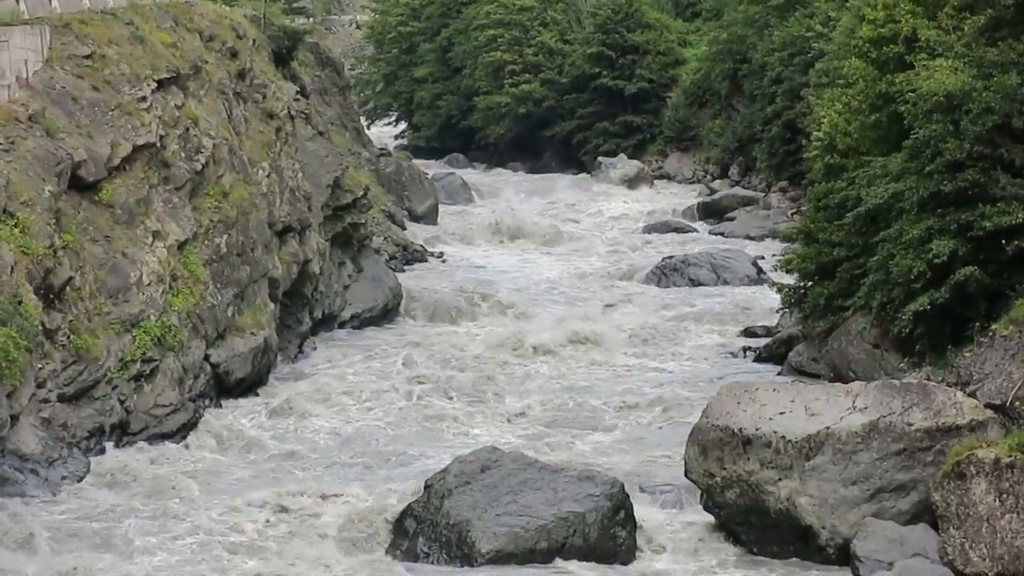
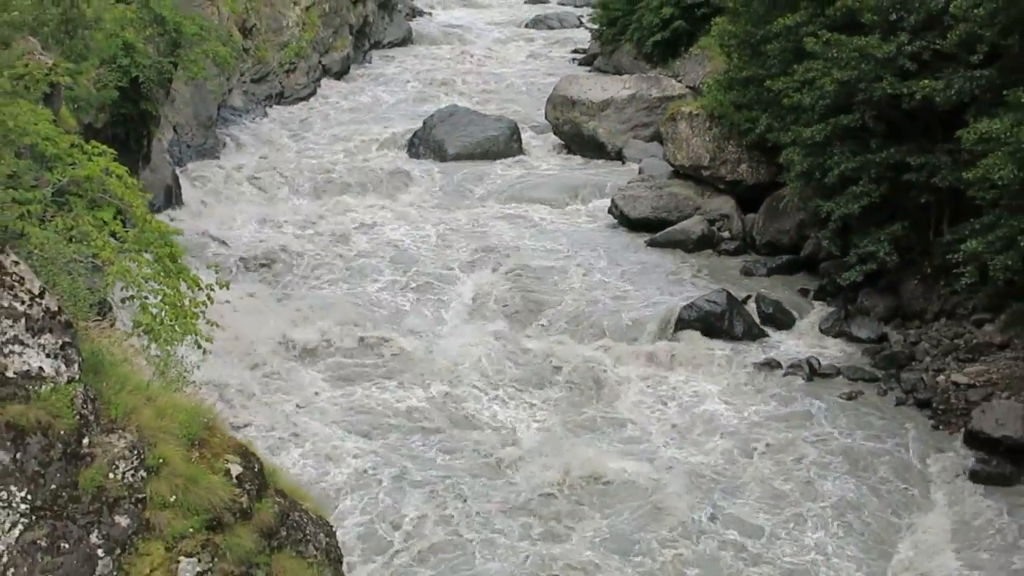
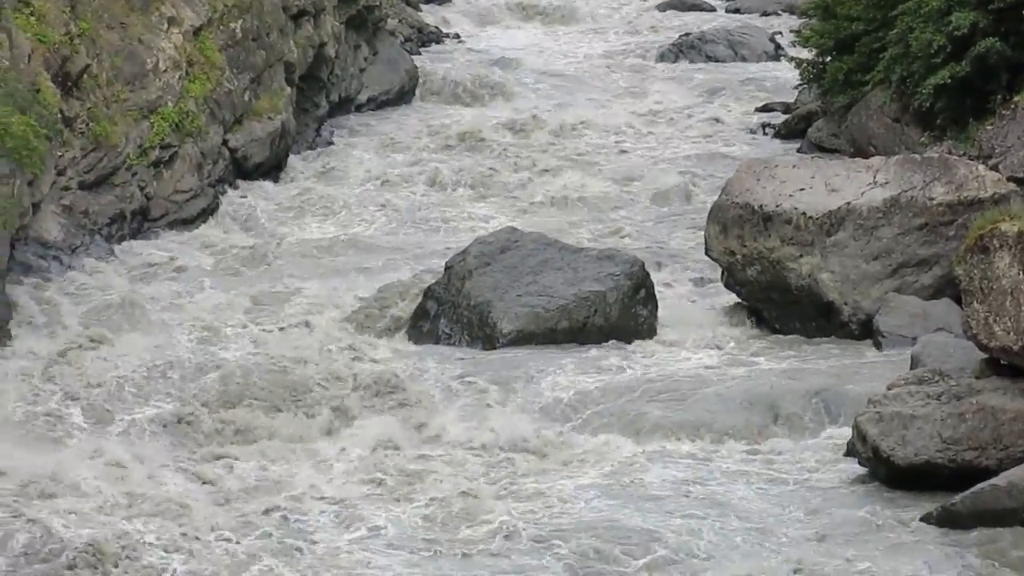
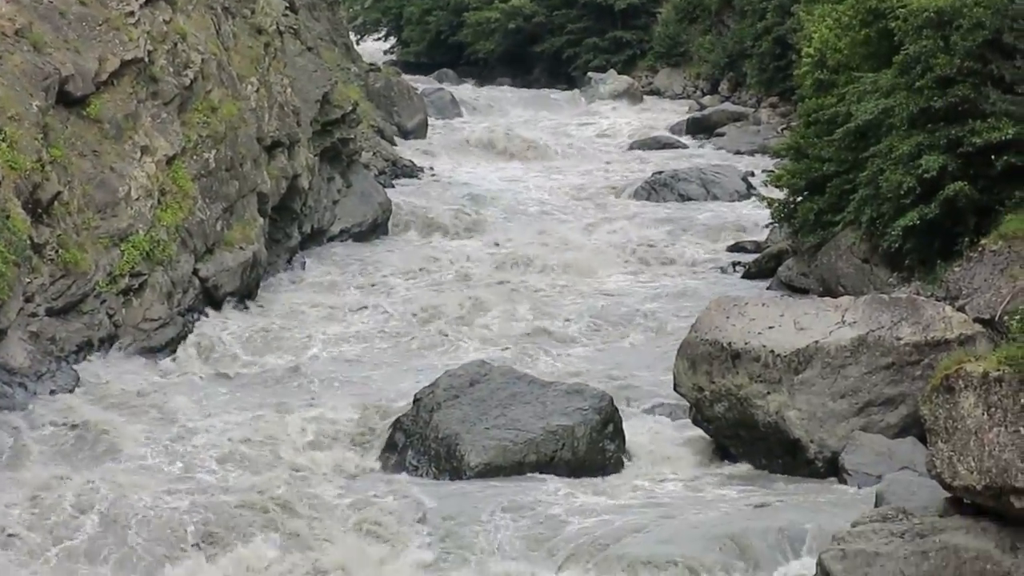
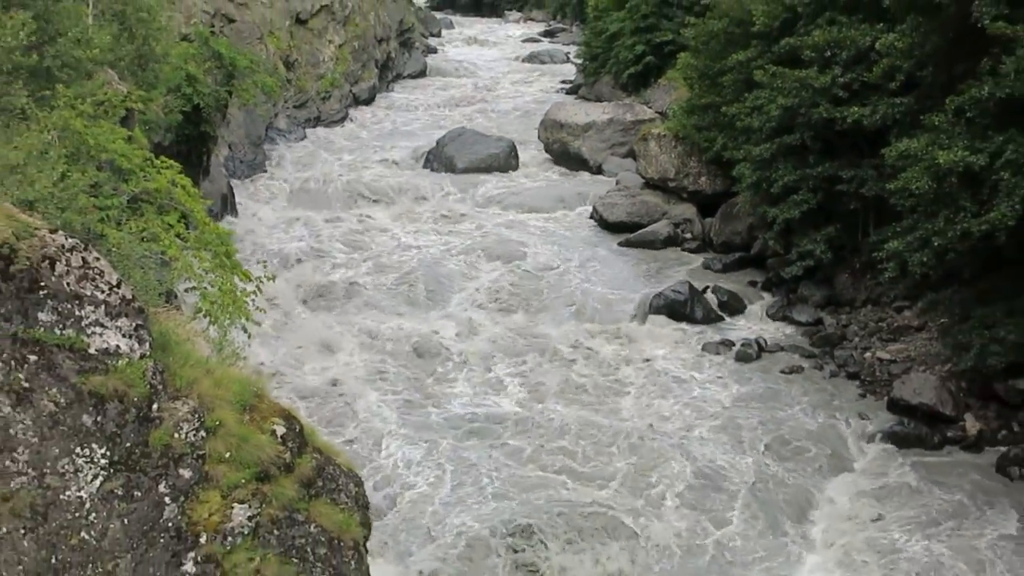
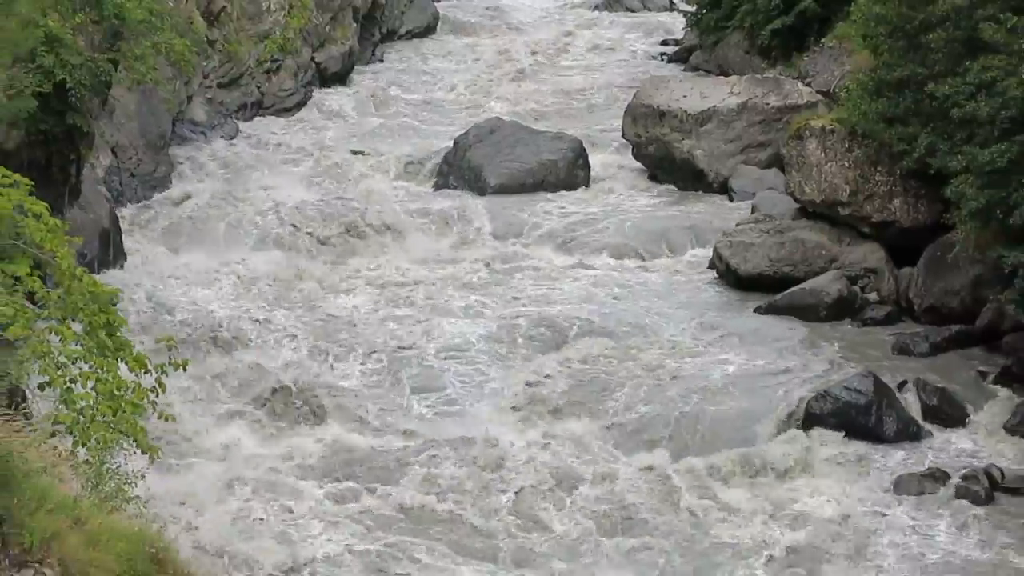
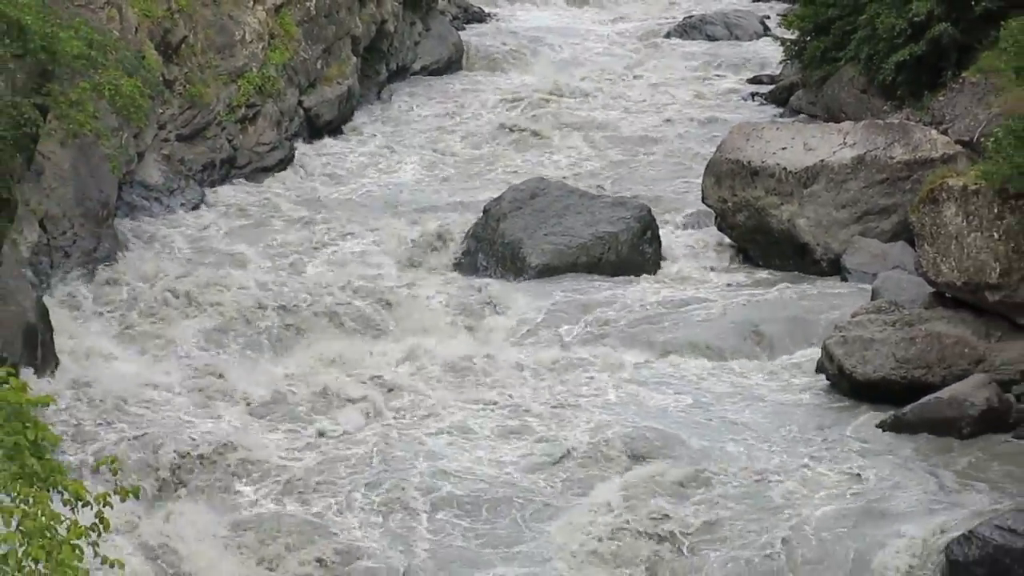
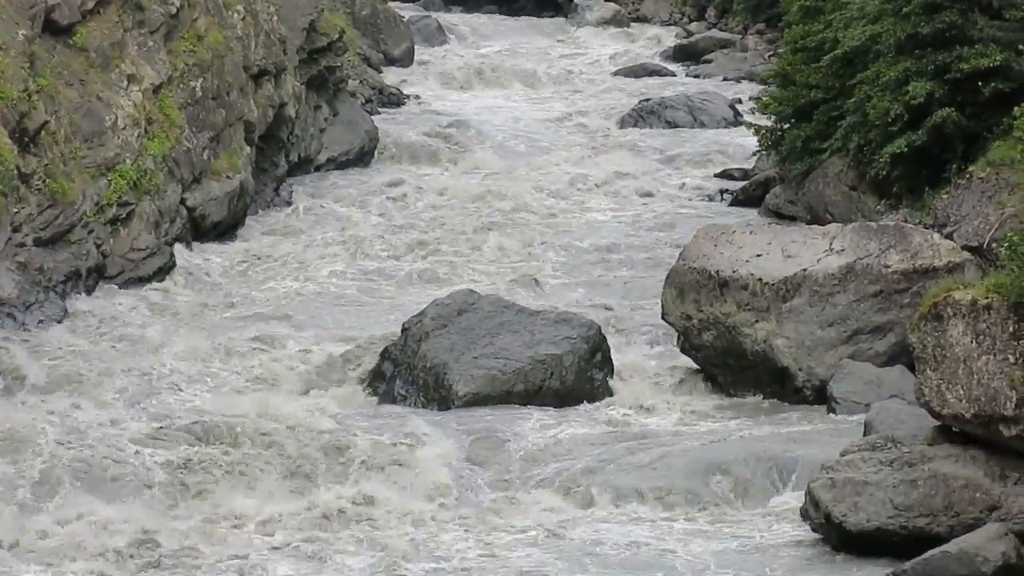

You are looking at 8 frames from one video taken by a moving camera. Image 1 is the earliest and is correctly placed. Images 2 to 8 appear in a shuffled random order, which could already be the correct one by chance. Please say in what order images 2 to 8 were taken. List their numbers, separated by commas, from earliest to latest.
4, 8, 3, 7, 6, 2, 5
